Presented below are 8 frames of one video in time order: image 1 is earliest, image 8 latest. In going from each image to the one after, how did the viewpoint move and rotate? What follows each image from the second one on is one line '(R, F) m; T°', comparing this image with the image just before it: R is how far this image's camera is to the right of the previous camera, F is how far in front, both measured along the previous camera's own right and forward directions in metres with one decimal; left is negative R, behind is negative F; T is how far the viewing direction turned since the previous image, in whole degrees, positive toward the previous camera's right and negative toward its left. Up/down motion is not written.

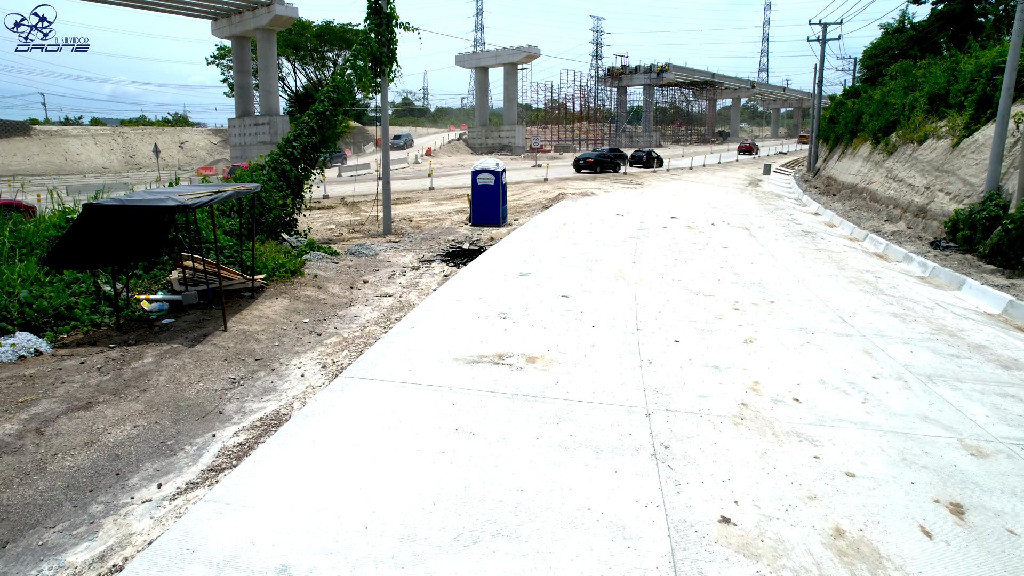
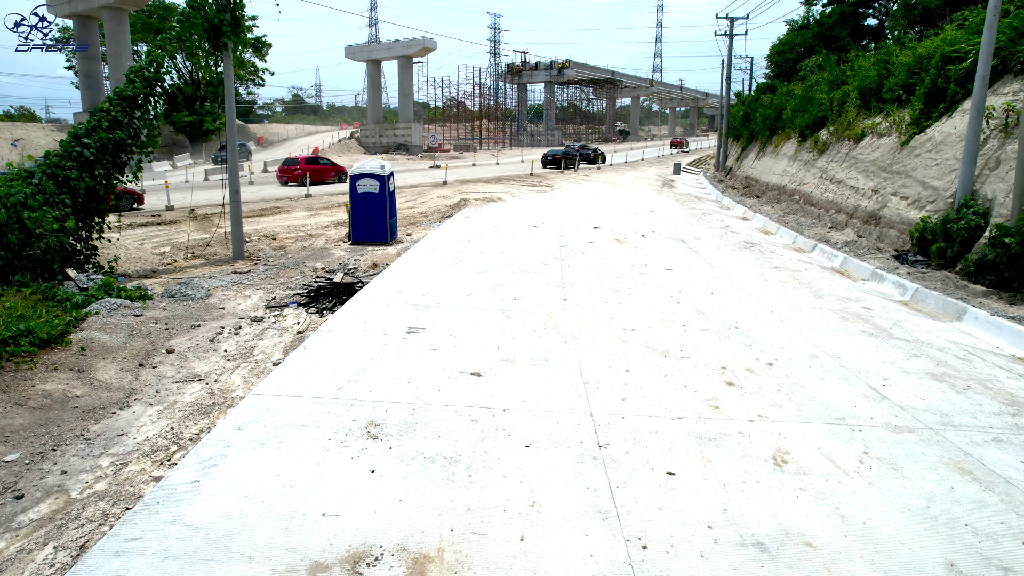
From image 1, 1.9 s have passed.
(+0.2, +3.1) m; +8°
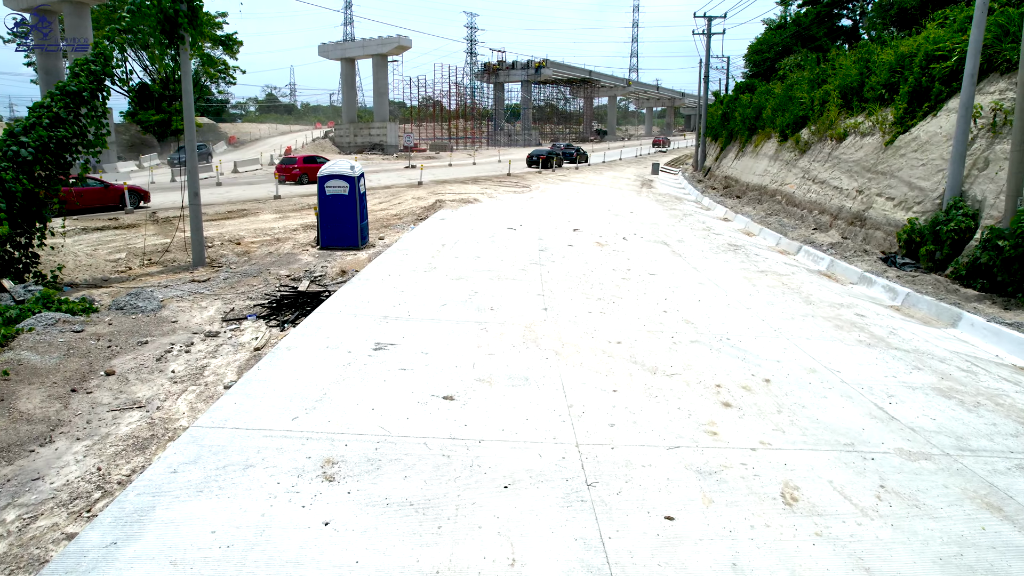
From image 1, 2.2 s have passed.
(0.0, +0.5) m; +2°
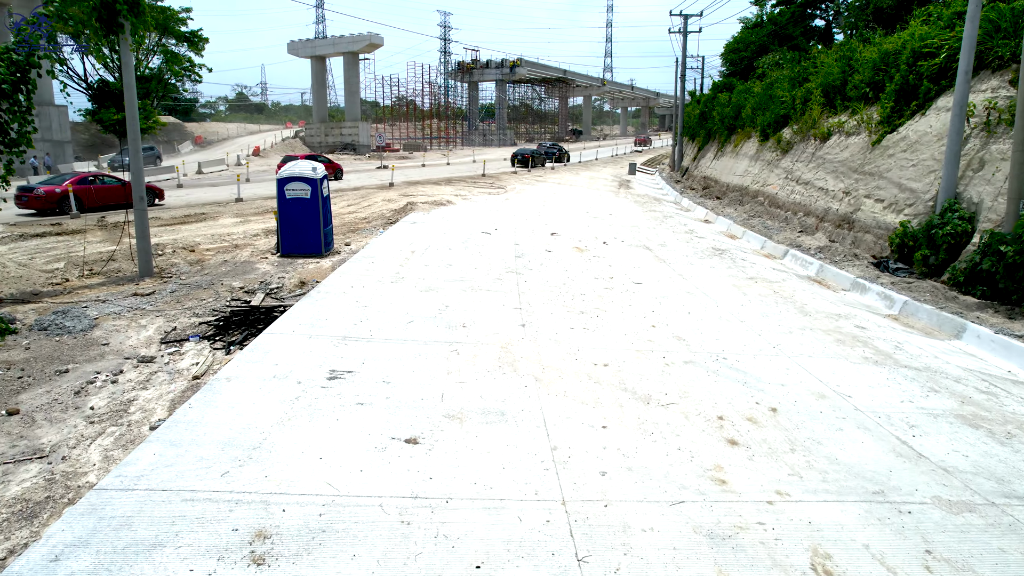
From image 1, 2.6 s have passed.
(0.0, +0.7) m; +2°
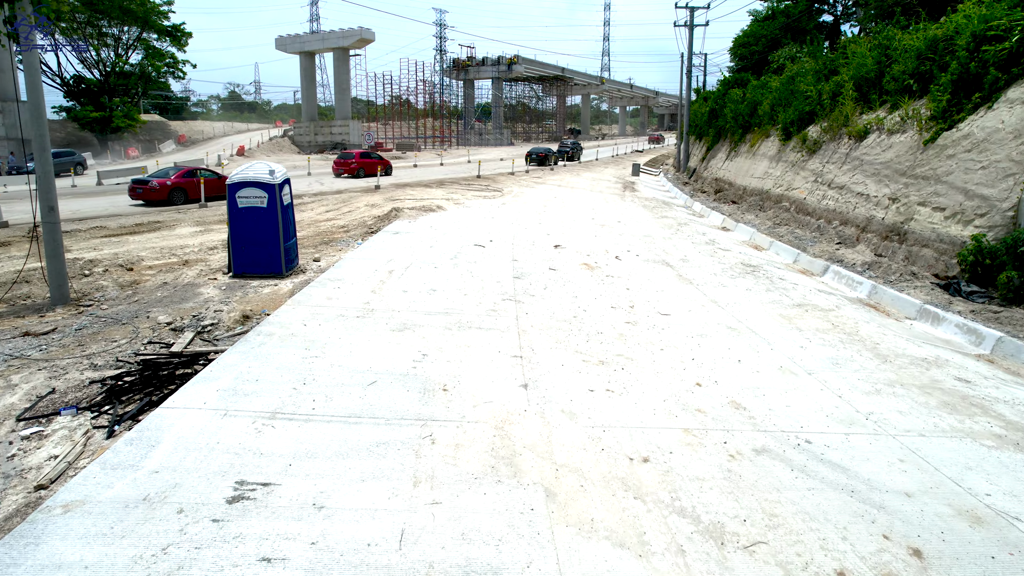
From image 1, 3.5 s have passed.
(0.0, +1.9) m; 0°
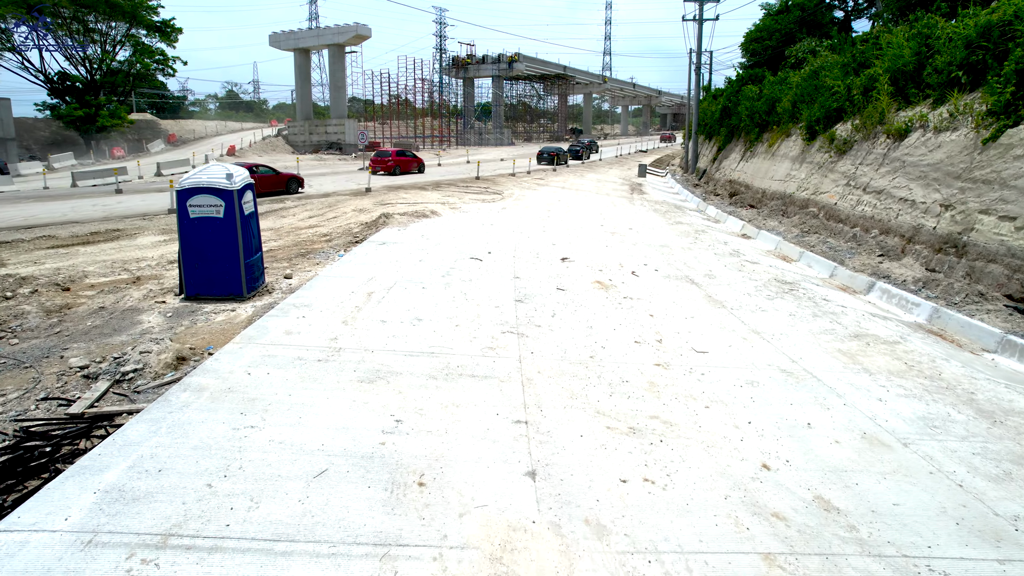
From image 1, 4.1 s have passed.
(0.0, +1.5) m; 0°
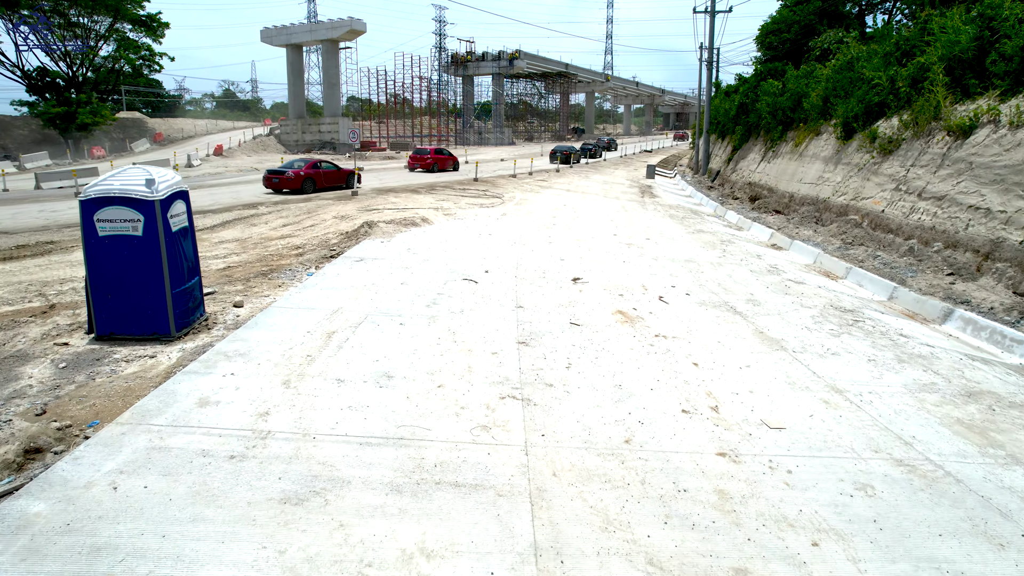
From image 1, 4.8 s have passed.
(0.0, +1.9) m; 0°
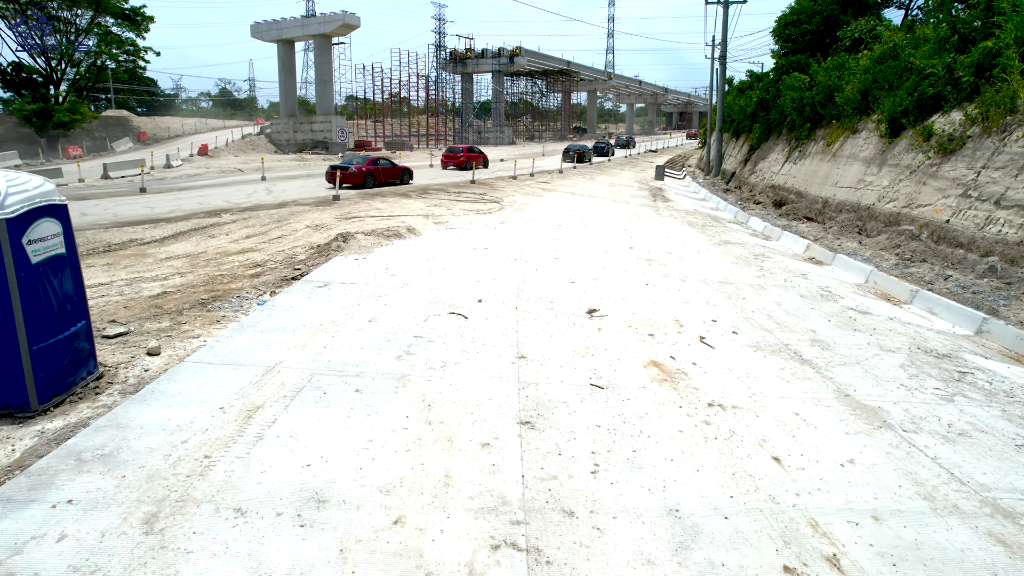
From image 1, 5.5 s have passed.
(0.0, +2.0) m; 0°
